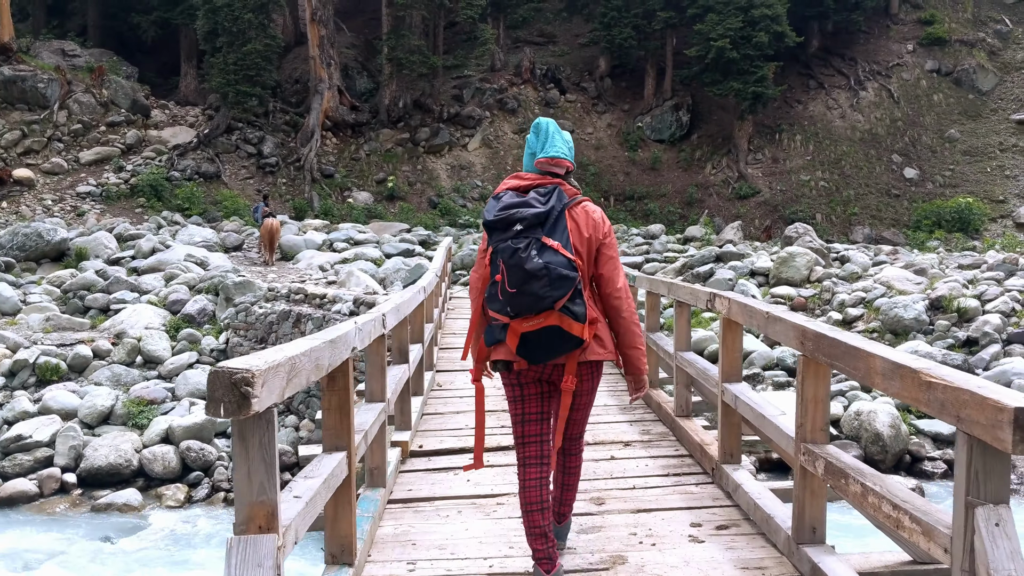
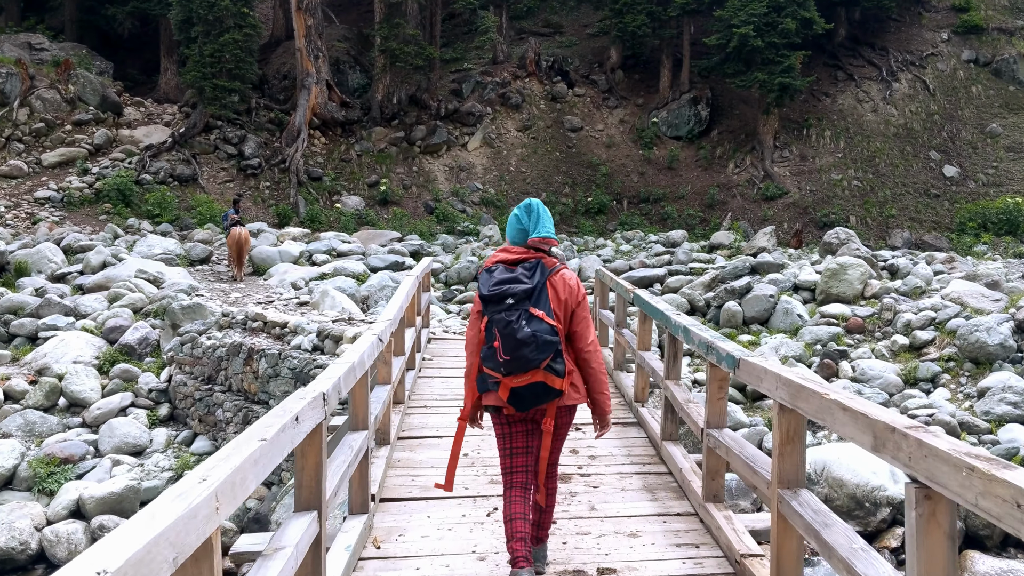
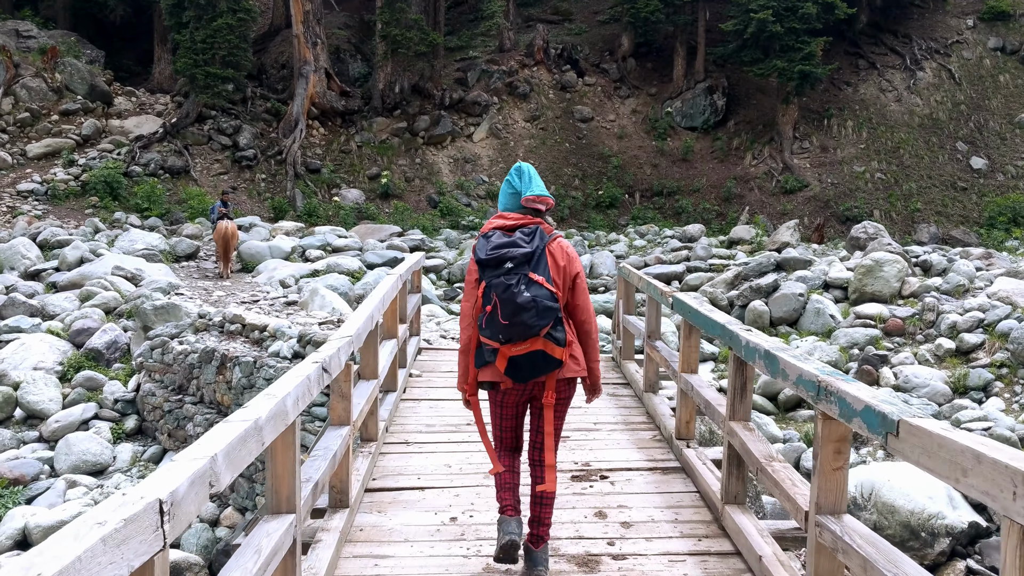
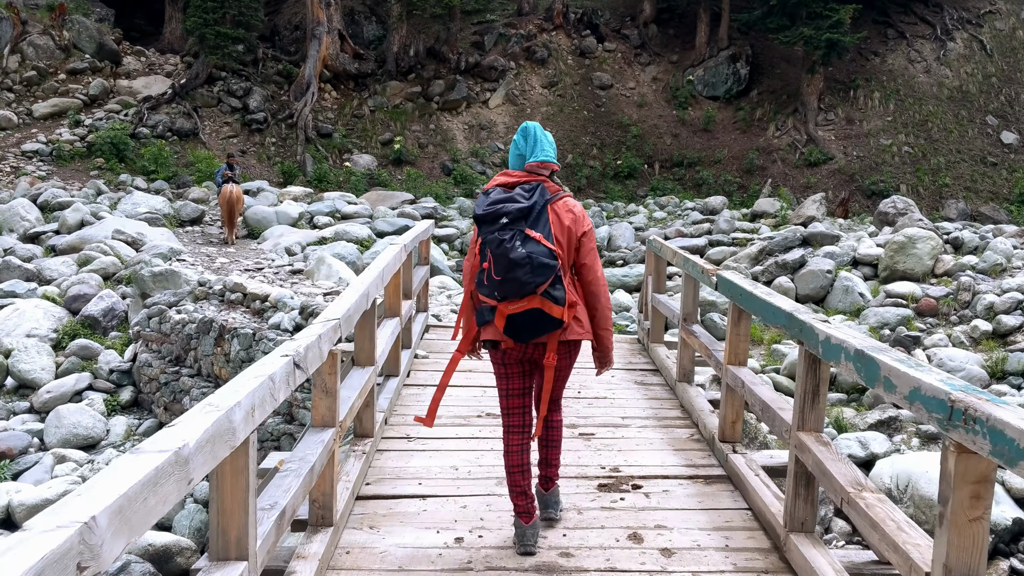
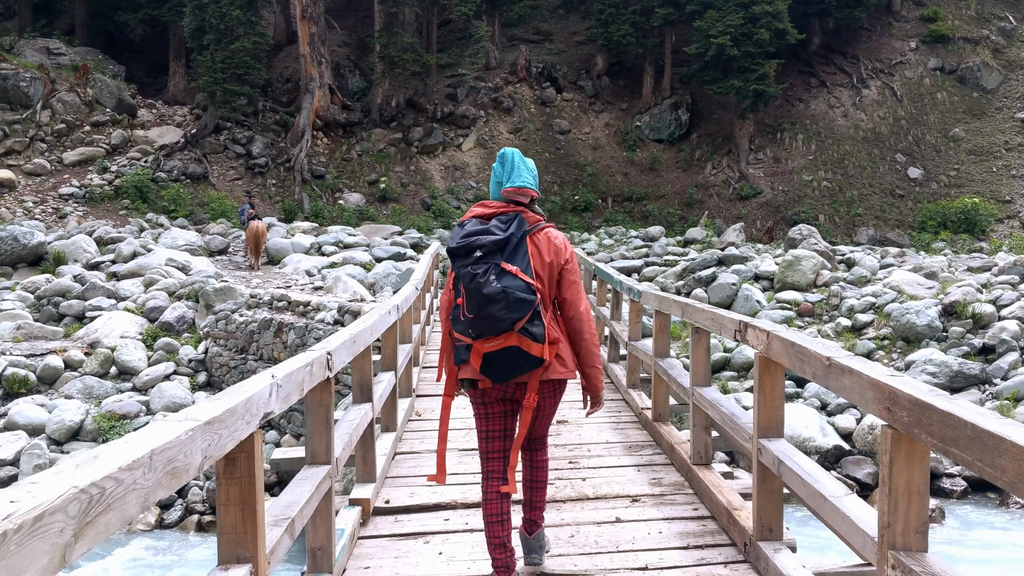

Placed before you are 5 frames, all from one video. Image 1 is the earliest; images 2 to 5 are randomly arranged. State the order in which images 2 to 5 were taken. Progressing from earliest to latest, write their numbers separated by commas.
5, 2, 3, 4
